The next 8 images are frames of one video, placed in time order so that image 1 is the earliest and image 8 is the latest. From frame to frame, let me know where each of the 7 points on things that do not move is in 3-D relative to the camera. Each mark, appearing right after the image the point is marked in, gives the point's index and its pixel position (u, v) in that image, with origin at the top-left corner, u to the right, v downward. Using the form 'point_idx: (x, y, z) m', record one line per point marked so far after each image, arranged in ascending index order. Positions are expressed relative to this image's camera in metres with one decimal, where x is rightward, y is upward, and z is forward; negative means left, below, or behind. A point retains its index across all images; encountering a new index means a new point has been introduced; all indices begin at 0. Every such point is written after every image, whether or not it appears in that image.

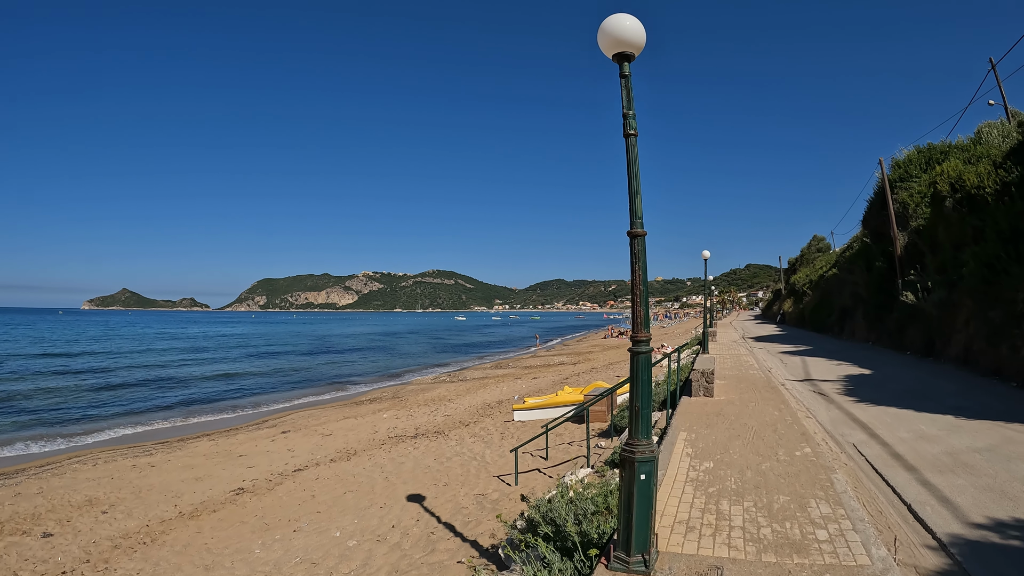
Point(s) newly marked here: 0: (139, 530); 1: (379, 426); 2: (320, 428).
0: (-6.7, -4.3, +9.5) m
1: (-3.9, -3.9, +15.1) m
2: (-6.1, -4.3, +16.2) m
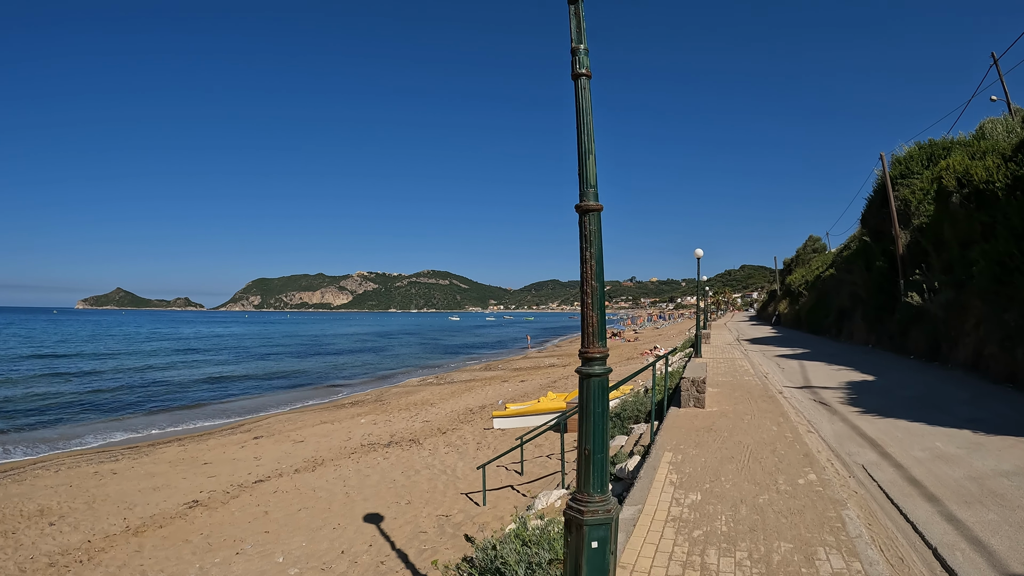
0: (-7.2, -4.2, +8.7) m
1: (-4.4, -3.9, +14.3) m
2: (-6.5, -4.2, +15.3) m
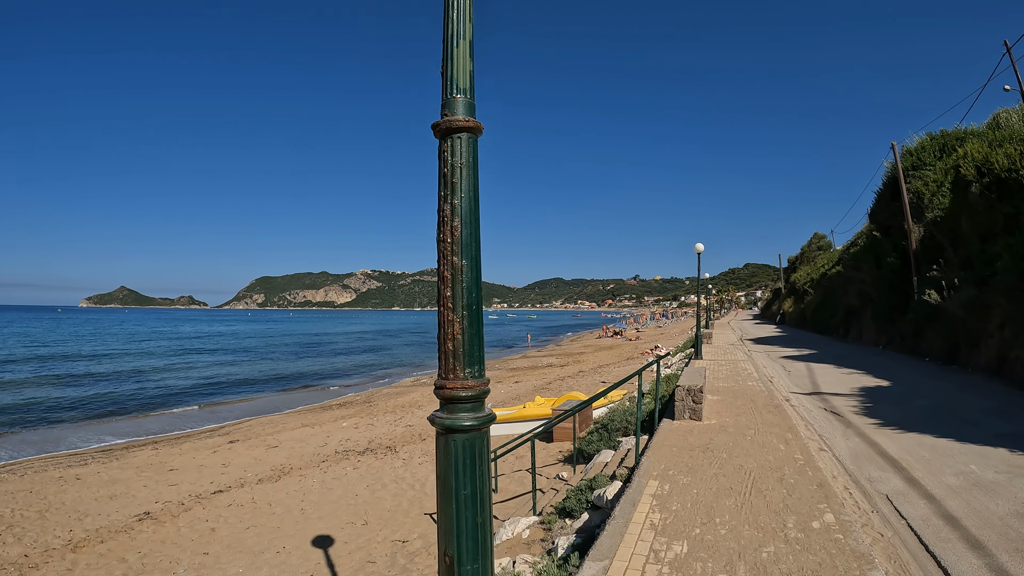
0: (-7.5, -4.2, +8.0) m
1: (-4.7, -3.8, +13.5) m
2: (-6.8, -4.2, +14.6) m
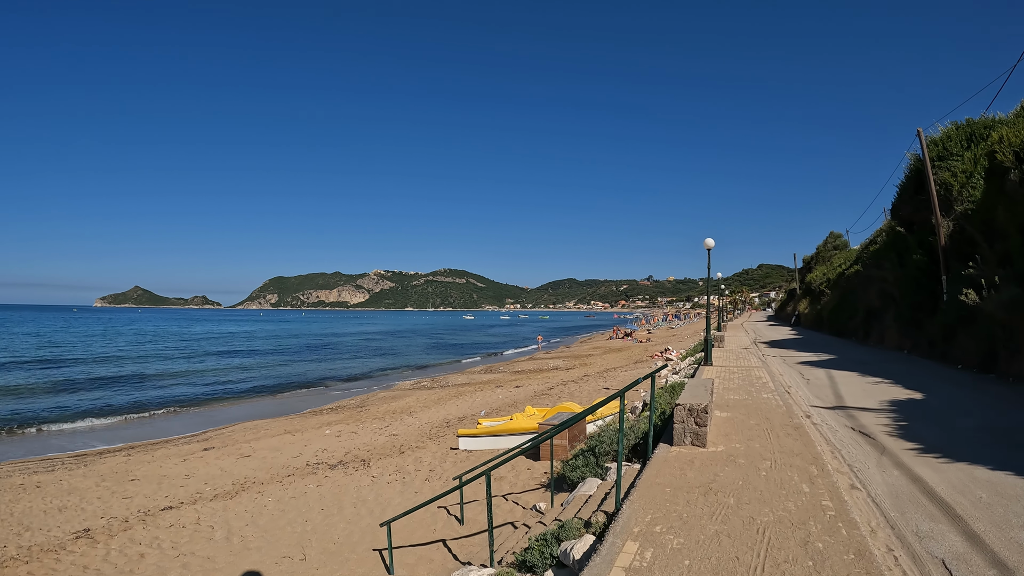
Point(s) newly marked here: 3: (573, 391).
0: (-7.8, -4.2, +7.1) m
1: (-4.9, -3.8, +12.6) m
2: (-7.0, -4.1, +13.7) m
3: (+2.0, -3.5, +18.2) m
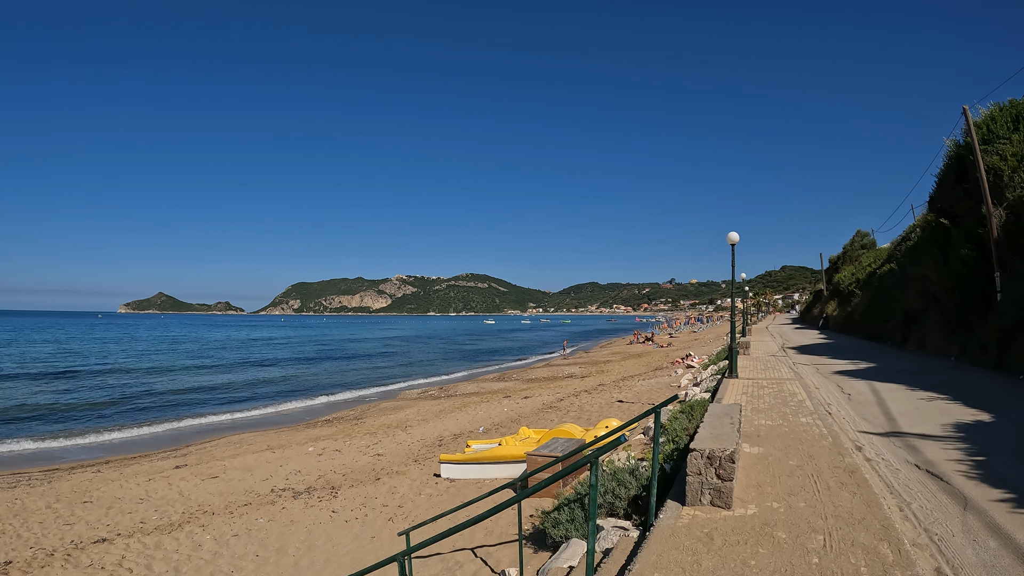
0: (-8.0, -4.3, +6.1) m
1: (-4.9, -3.9, +11.4) m
2: (-7.0, -4.3, +12.7) m
3: (+2.2, -3.6, +16.8) m
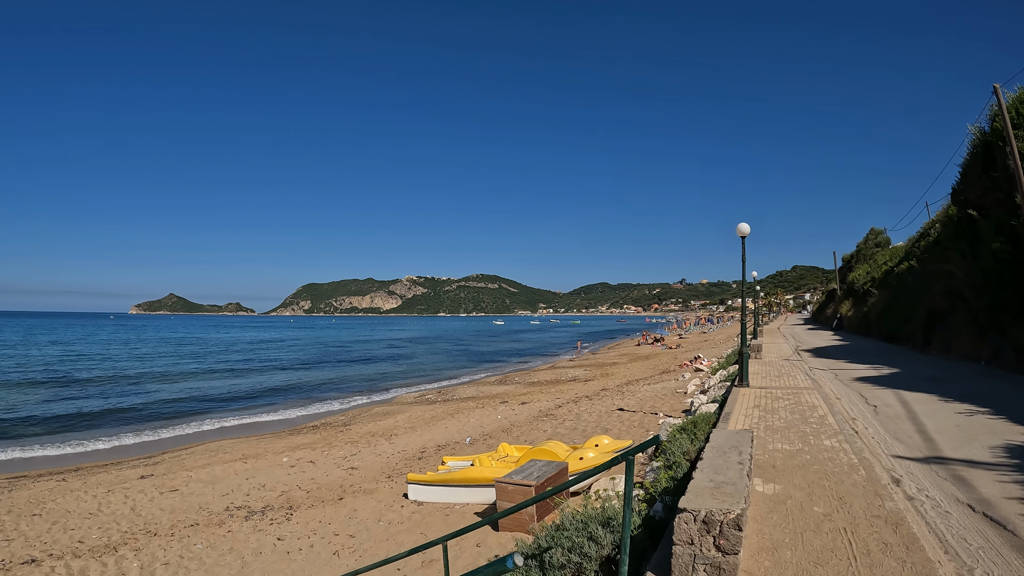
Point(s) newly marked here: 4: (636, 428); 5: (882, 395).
0: (-8.4, -4.2, +5.2) m
1: (-5.2, -3.9, +10.5) m
2: (-7.2, -4.3, +11.7) m
3: (+2.0, -3.6, +15.7) m
4: (+2.6, -2.9, +11.1) m
5: (+6.8, -2.0, +9.7) m
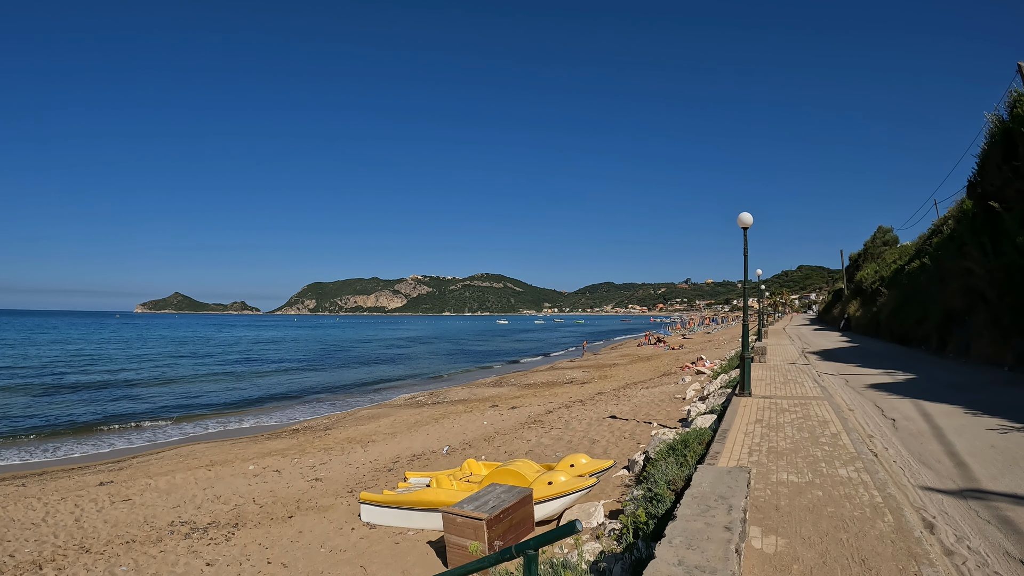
0: (-8.9, -4.2, +4.3) m
1: (-5.6, -3.9, +9.6) m
2: (-7.6, -4.2, +10.8) m
3: (+1.7, -3.5, +14.7) m
4: (+2.1, -2.9, +10.1) m
5: (+6.3, -1.9, +8.7) m
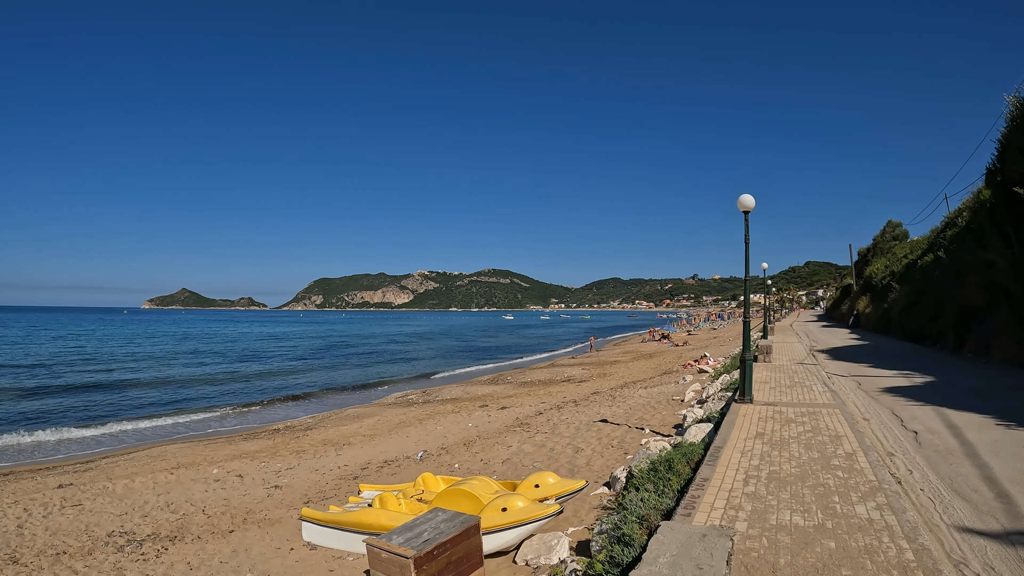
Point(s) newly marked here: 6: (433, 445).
0: (-9.4, -4.1, +3.5) m
1: (-6.0, -3.8, +8.7) m
2: (-8.1, -4.1, +10.0) m
3: (+1.3, -3.4, +13.8) m
4: (+1.7, -2.8, +9.1) m
5: (+5.9, -1.8, +7.6) m
6: (-1.6, -3.5, +11.5) m
